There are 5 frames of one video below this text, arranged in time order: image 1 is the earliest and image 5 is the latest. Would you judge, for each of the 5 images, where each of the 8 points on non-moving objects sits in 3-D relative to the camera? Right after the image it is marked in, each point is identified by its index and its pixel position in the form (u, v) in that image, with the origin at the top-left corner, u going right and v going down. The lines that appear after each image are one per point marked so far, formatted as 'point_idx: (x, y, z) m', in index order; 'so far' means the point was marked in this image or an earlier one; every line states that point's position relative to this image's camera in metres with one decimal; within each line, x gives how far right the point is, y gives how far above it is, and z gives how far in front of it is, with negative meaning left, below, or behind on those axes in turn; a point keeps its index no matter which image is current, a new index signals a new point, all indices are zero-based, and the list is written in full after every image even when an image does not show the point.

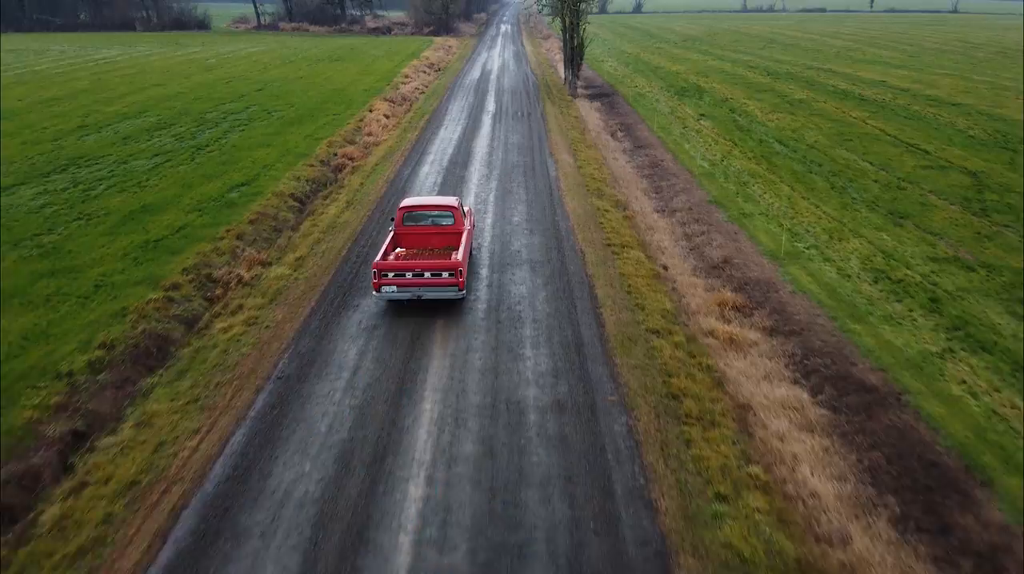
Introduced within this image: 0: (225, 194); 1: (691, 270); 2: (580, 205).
0: (-8.1, +2.6, +18.9) m
1: (+3.9, +0.4, +14.7) m
2: (+1.9, +2.3, +18.4) m
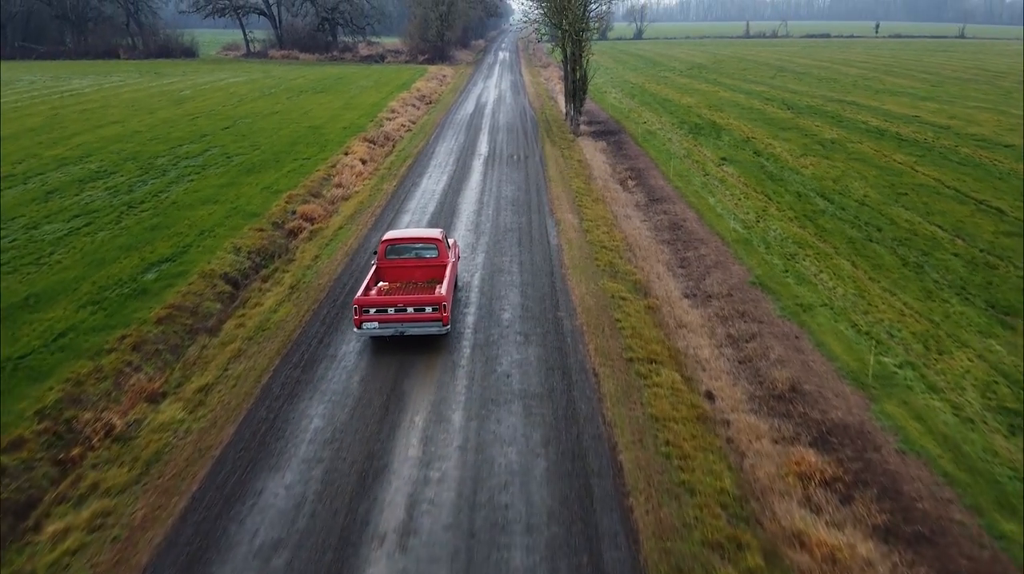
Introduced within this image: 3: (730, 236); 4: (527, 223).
0: (-8.3, +0.3, +14.9) m
1: (+3.7, -1.8, +10.7) m
2: (+1.6, 0.0, +14.5) m
3: (+5.8, +1.4, +17.9) m
4: (+0.4, +1.9, +18.8) m
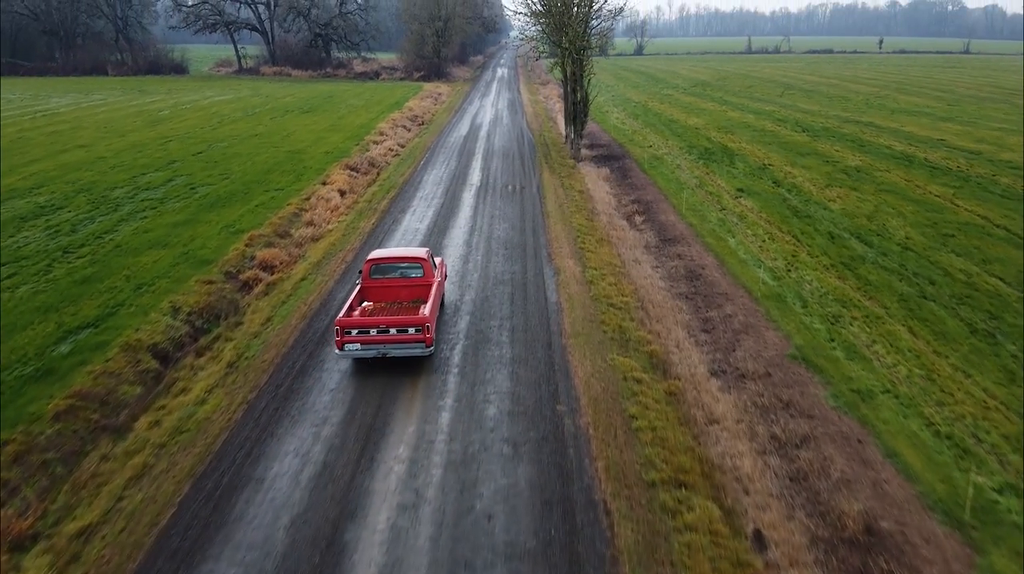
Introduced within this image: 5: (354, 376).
0: (-8.5, -1.1, +12.3) m
1: (+3.5, -3.1, +8.1) m
2: (+1.4, -1.4, +11.8) m
3: (+5.6, -0.1, +15.3) m
4: (+0.2, +0.4, +16.2) m
5: (-2.6, -1.5, +10.9) m
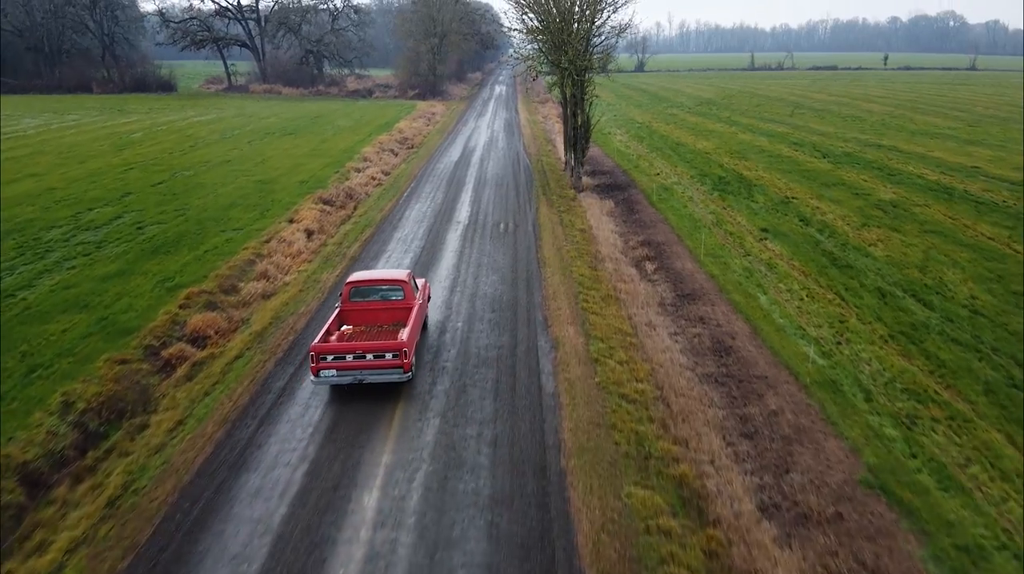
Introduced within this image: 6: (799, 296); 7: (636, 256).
0: (-8.7, -2.6, +9.3) m
1: (+3.3, -4.5, +5.0) m
2: (+1.2, -2.8, +8.8) m
3: (+5.4, -1.6, +12.3) m
4: (0.0, -1.1, +13.2) m
5: (-2.8, -2.9, +7.9) m
6: (+6.7, -0.2, +15.9) m
7: (+3.6, +0.9, +19.5) m
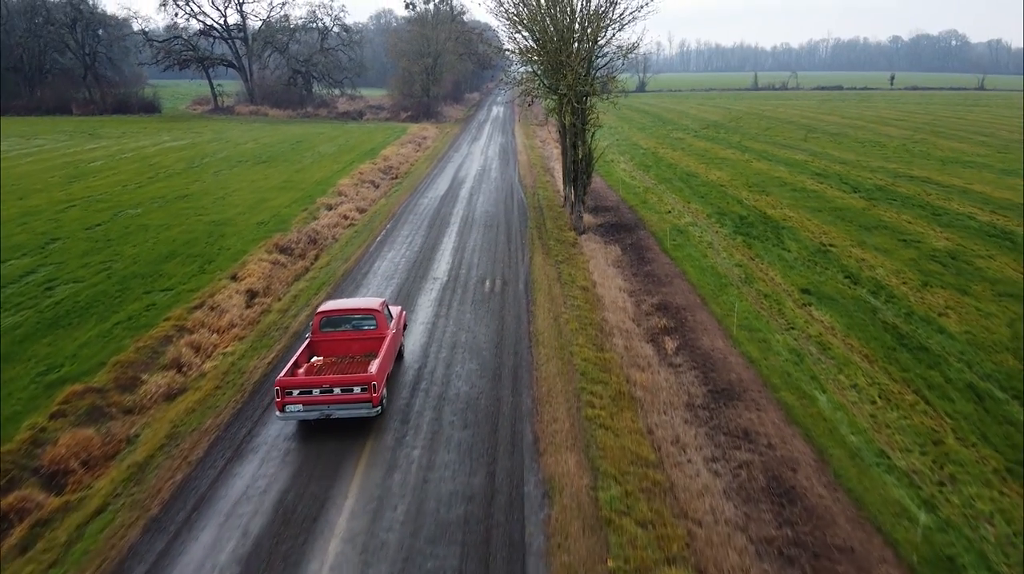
0: (-9.1, -4.1, +5.5) m
1: (+2.9, -6.0, +1.2) m
2: (+0.9, -4.4, +5.1) m
3: (+5.0, -3.3, +8.6) m
4: (-0.3, -2.8, +9.5) m
5: (-3.2, -4.4, +4.2) m
6: (+6.4, -1.9, +12.3) m
7: (+3.3, -1.0, +15.8) m
